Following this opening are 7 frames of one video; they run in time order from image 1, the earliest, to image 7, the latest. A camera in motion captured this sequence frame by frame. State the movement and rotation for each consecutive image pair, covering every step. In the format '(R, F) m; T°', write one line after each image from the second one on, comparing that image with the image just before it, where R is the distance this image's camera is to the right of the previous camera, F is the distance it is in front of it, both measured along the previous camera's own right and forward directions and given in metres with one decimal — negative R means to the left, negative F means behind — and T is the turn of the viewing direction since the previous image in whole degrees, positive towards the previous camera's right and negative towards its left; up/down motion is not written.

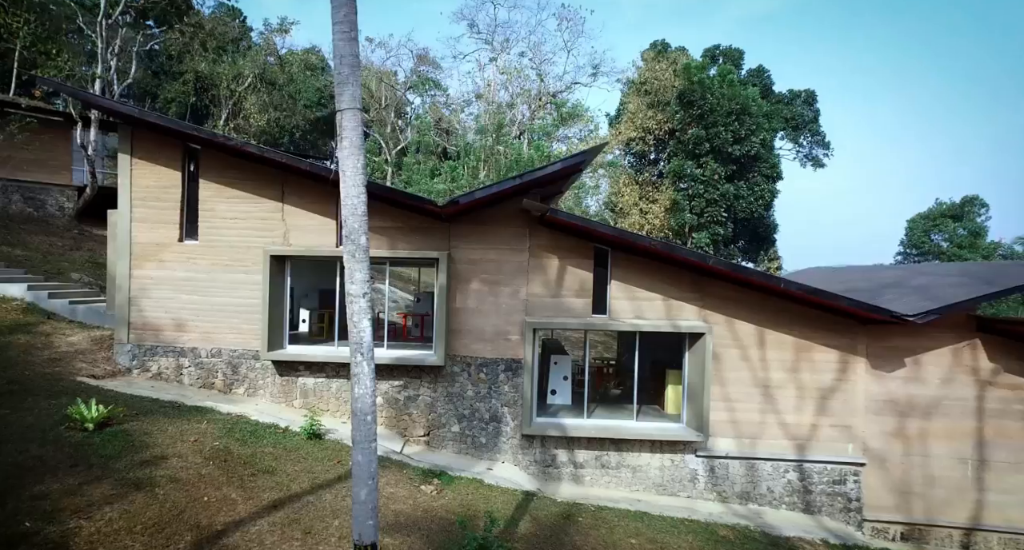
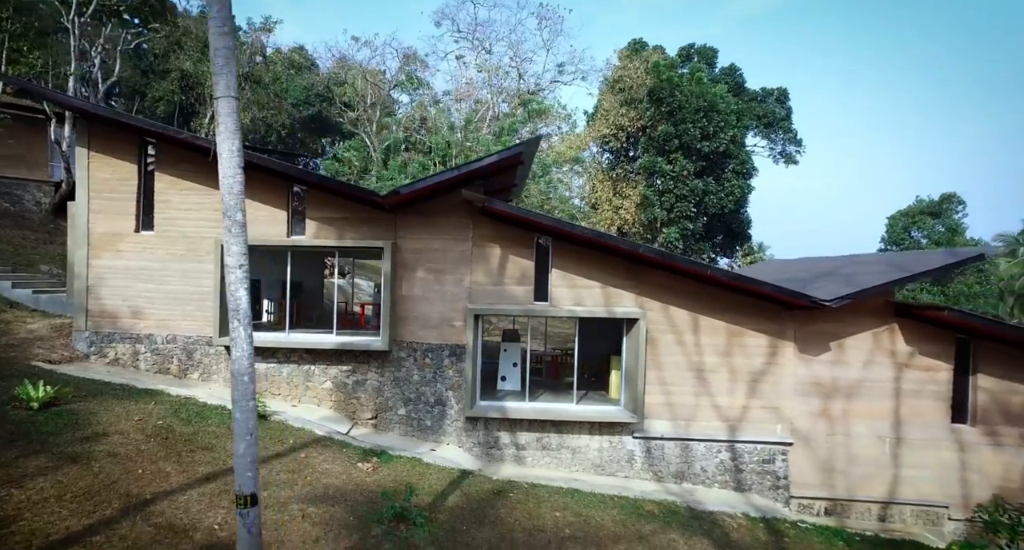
(+0.9, -0.4) m; 0°
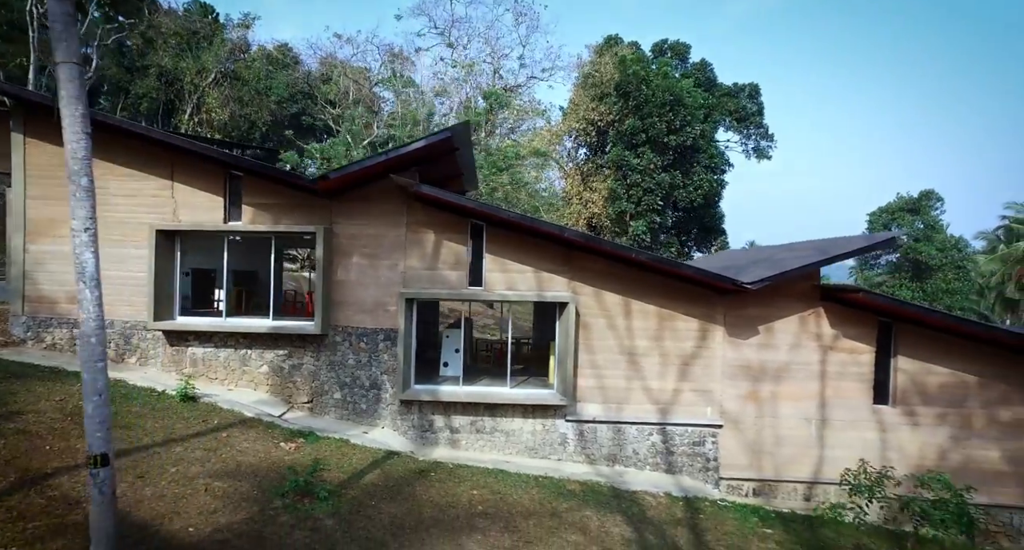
(+1.1, -0.1) m; 0°
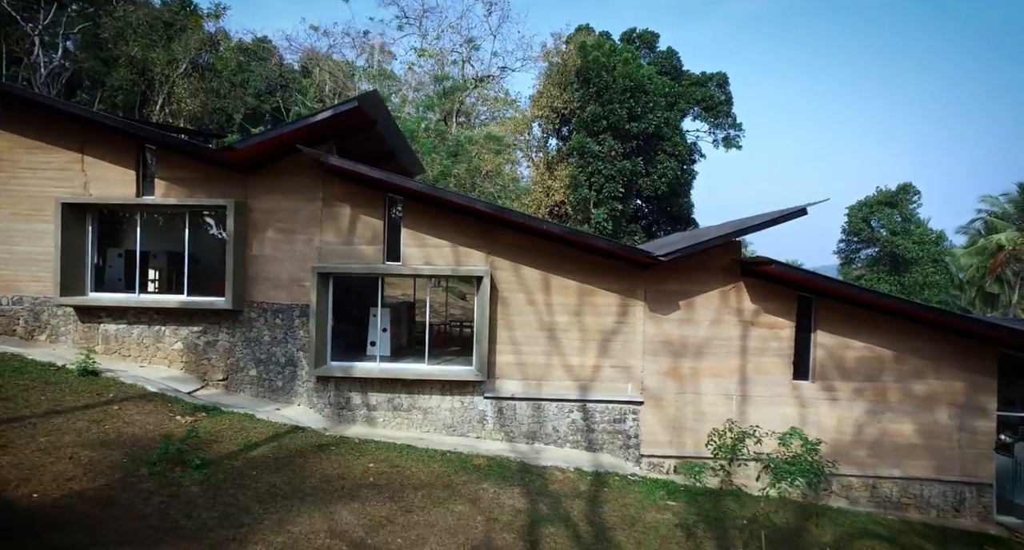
(+1.3, +0.2) m; 0°
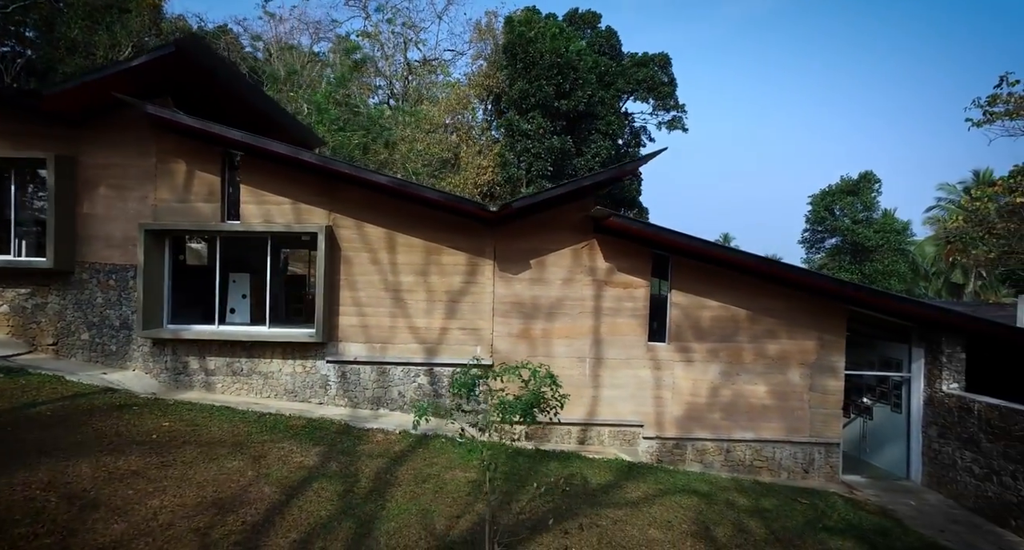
(+2.3, +0.4) m; +1°
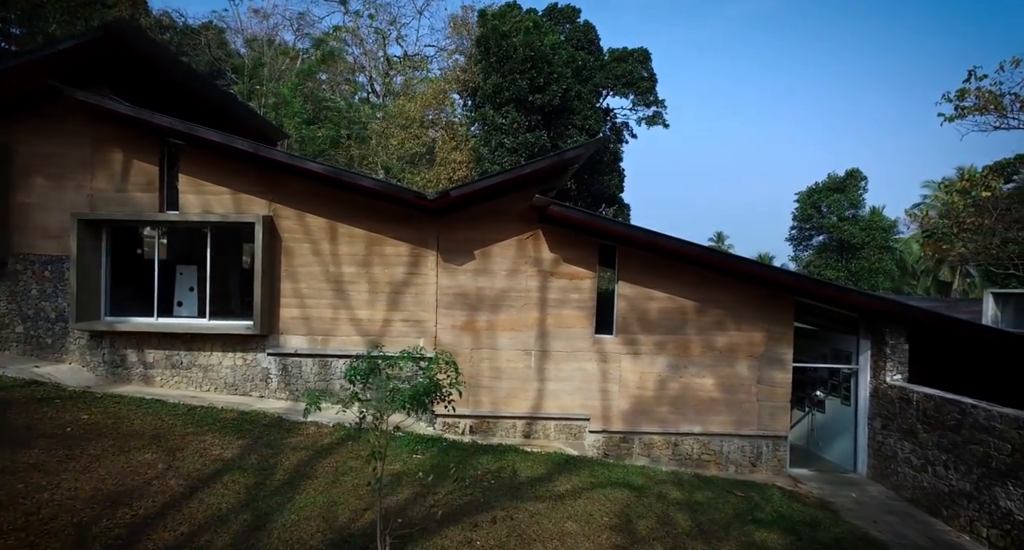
(+0.8, +0.2) m; 0°
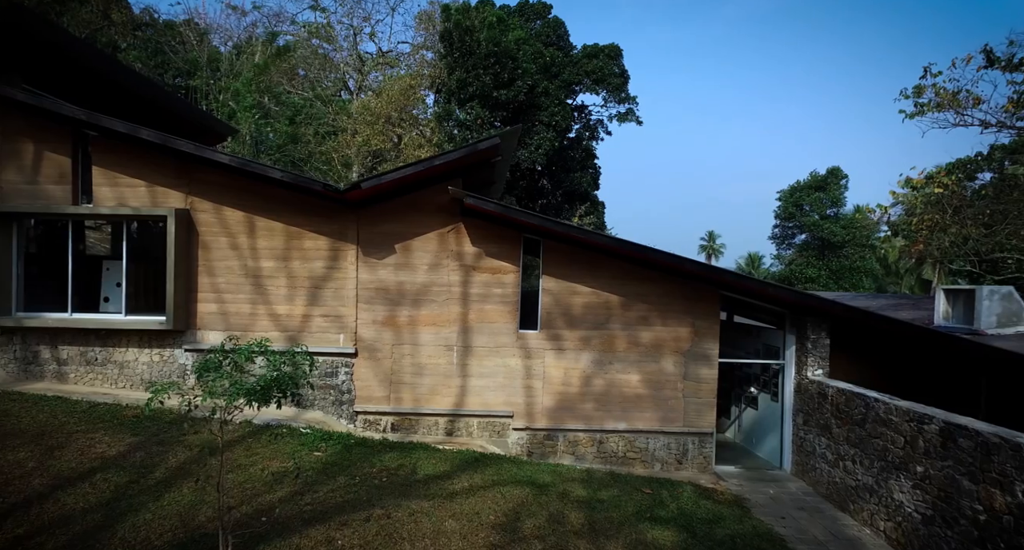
(+1.1, +0.2) m; 0°
